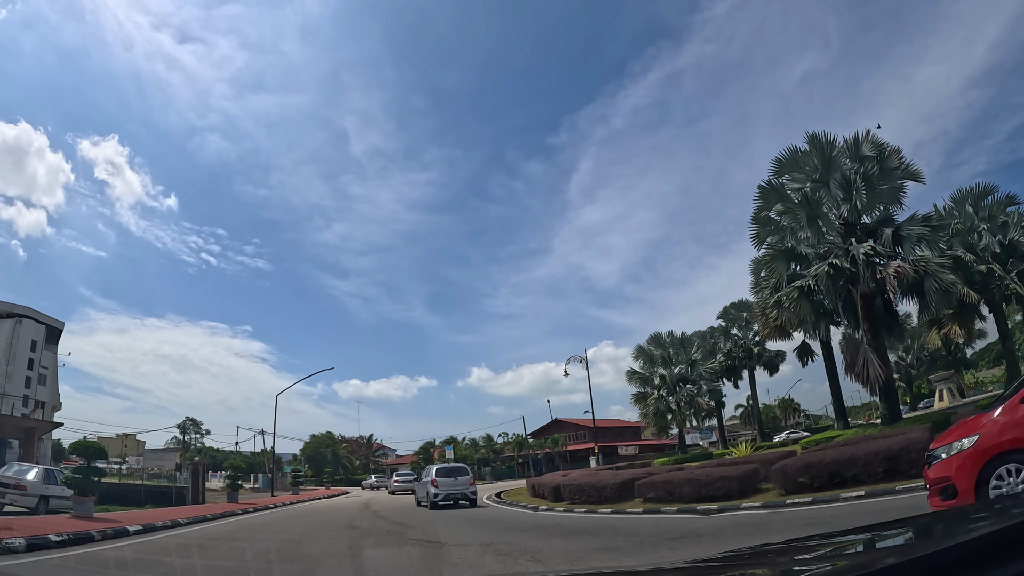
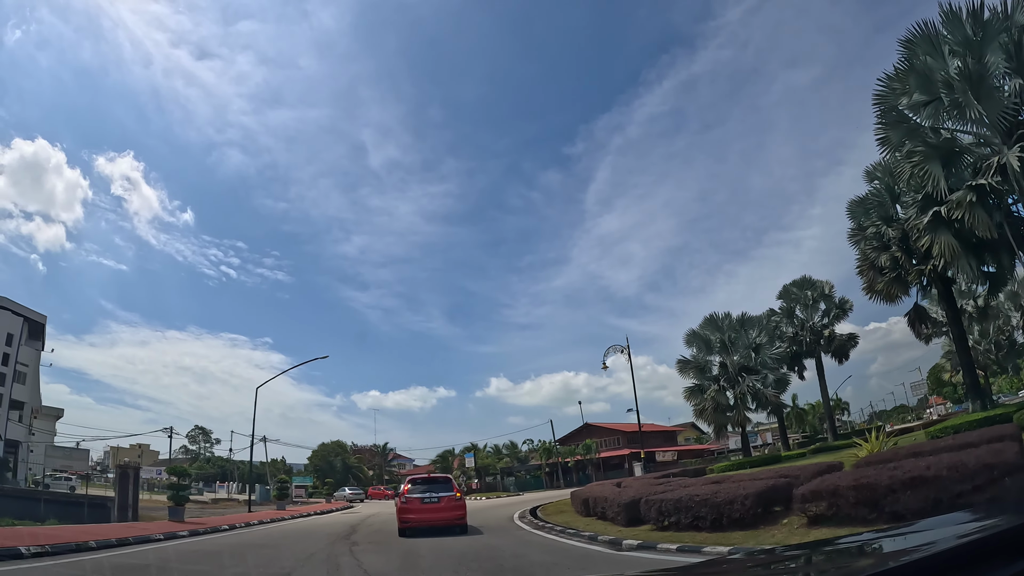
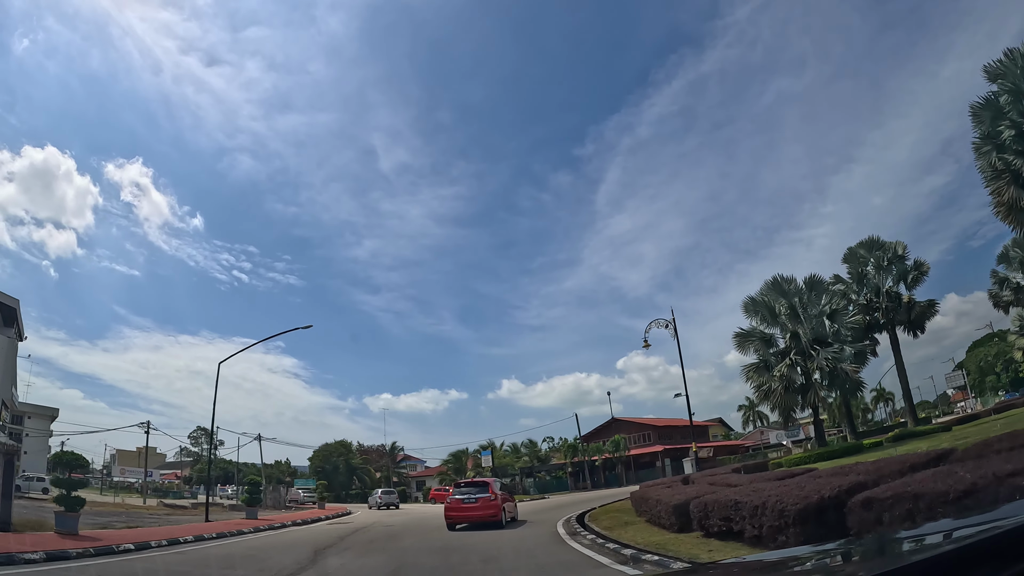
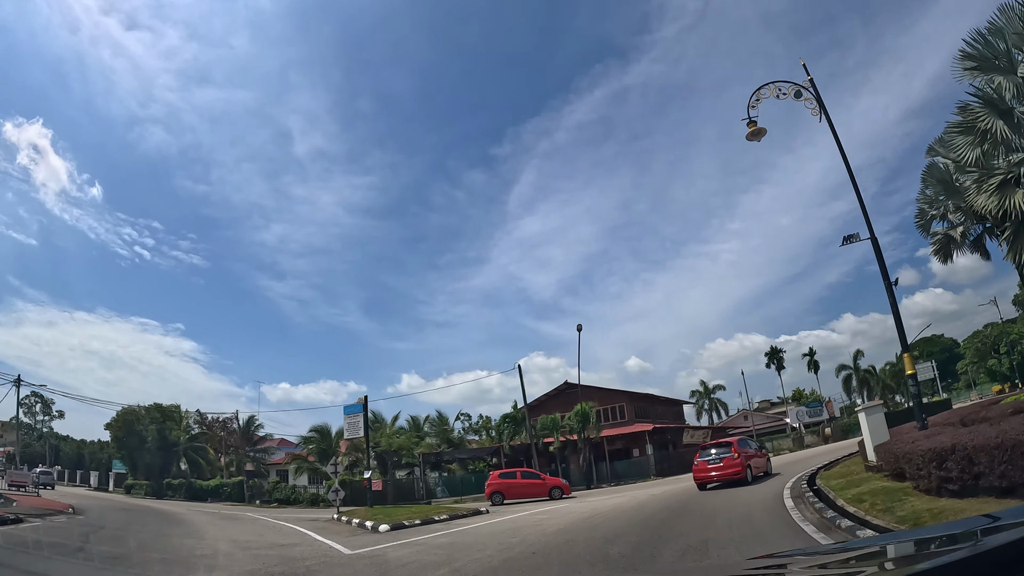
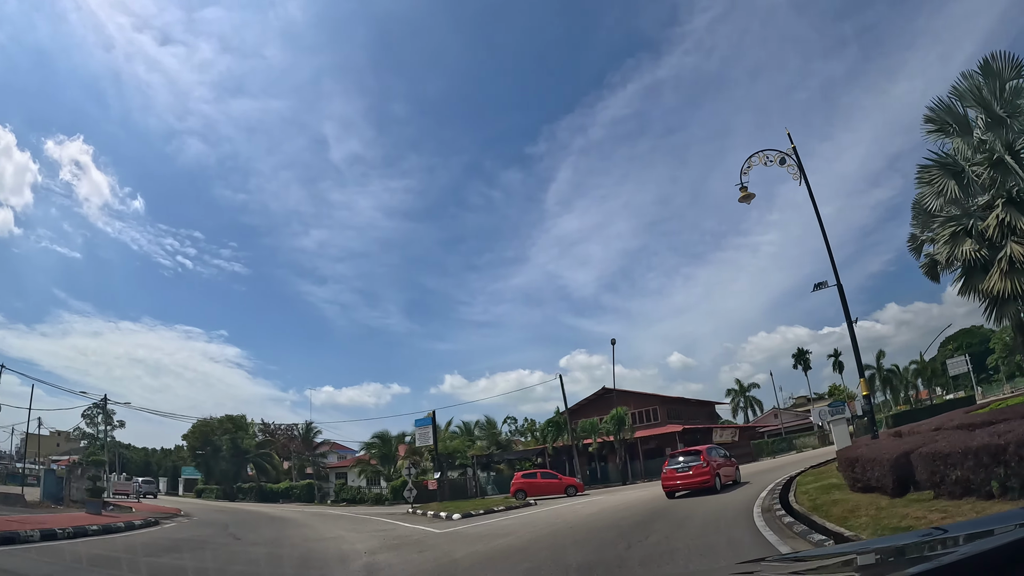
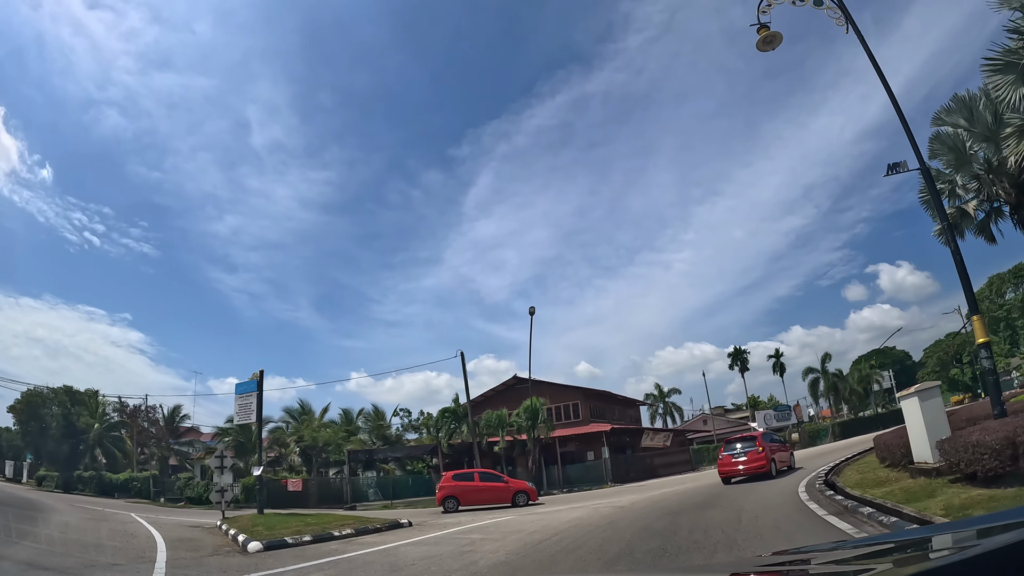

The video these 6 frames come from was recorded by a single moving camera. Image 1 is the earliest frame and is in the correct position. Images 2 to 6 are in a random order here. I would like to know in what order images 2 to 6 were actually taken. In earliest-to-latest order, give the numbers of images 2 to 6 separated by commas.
2, 3, 5, 4, 6
